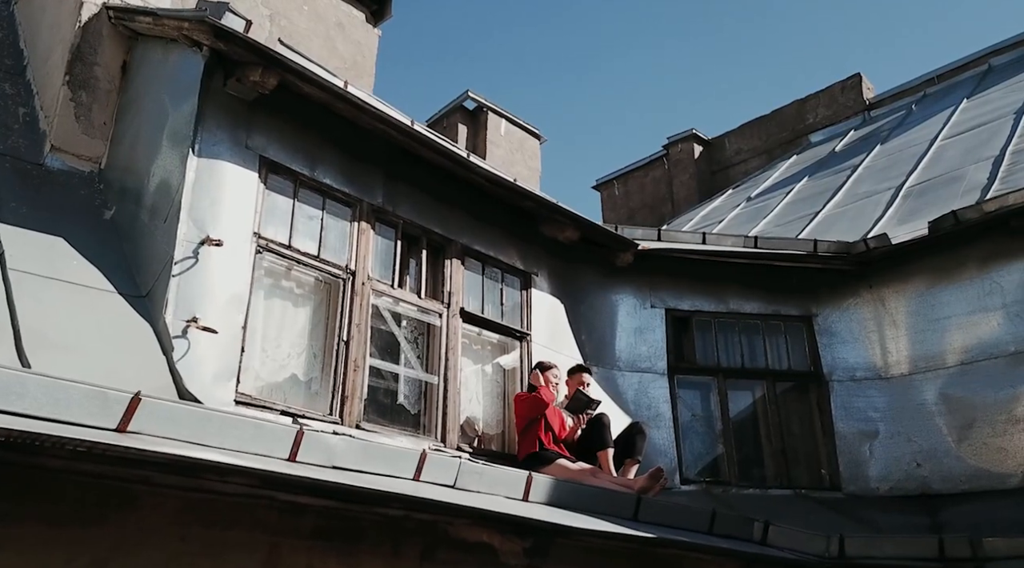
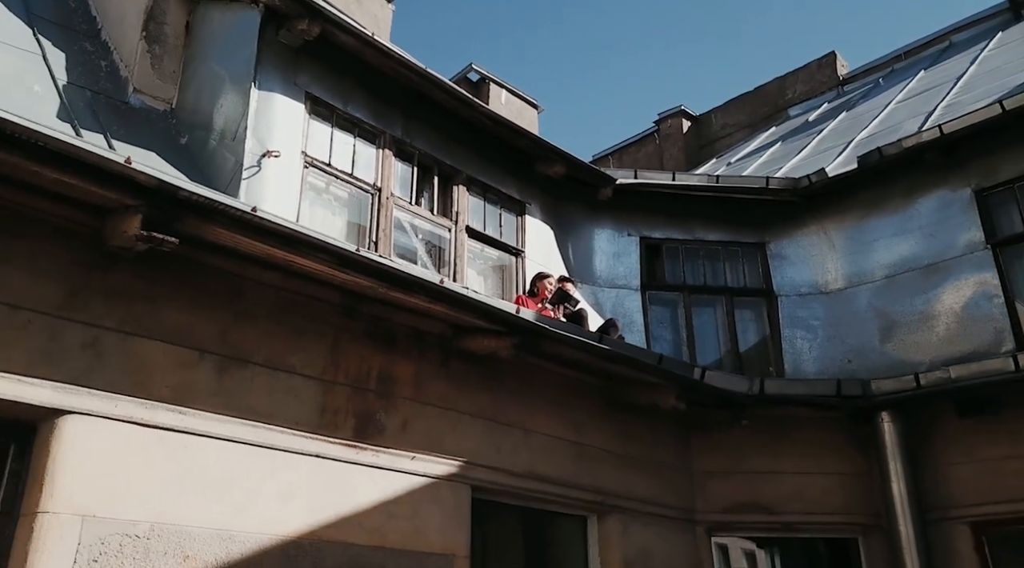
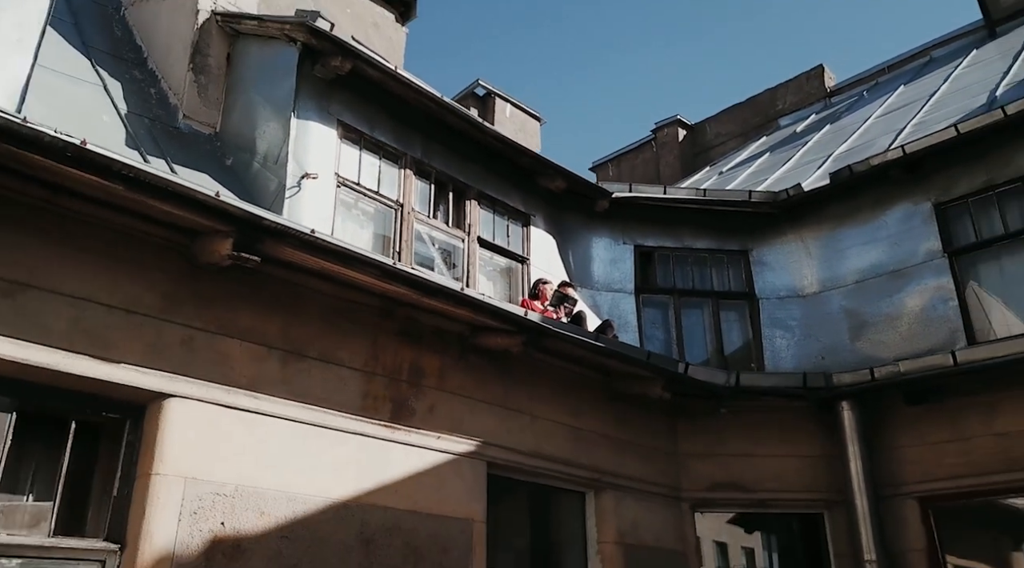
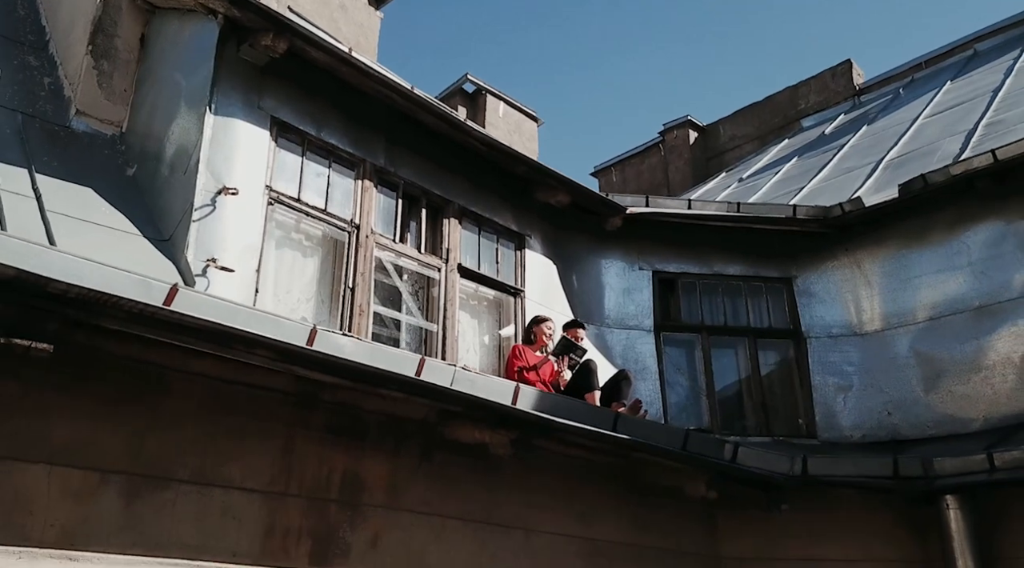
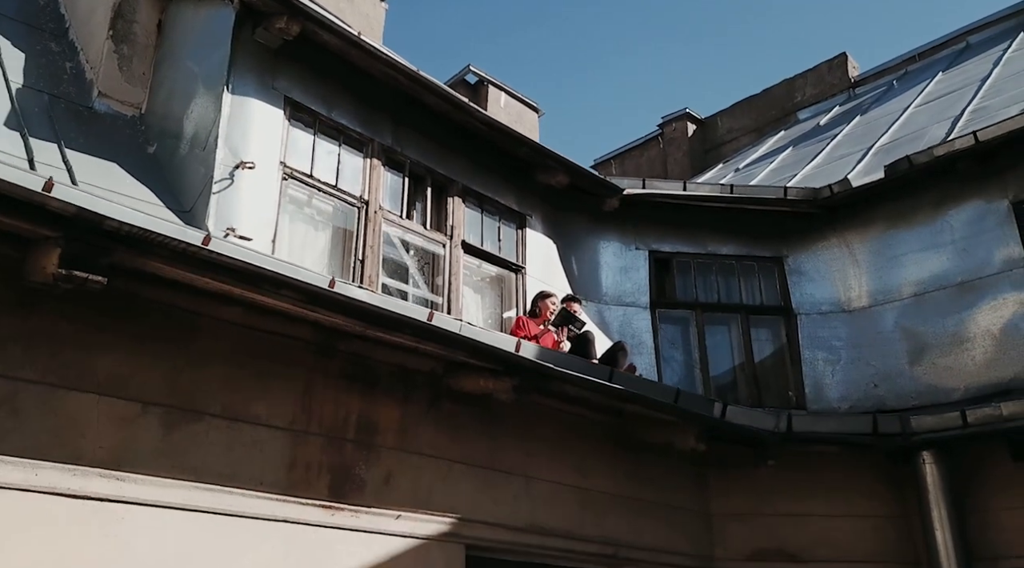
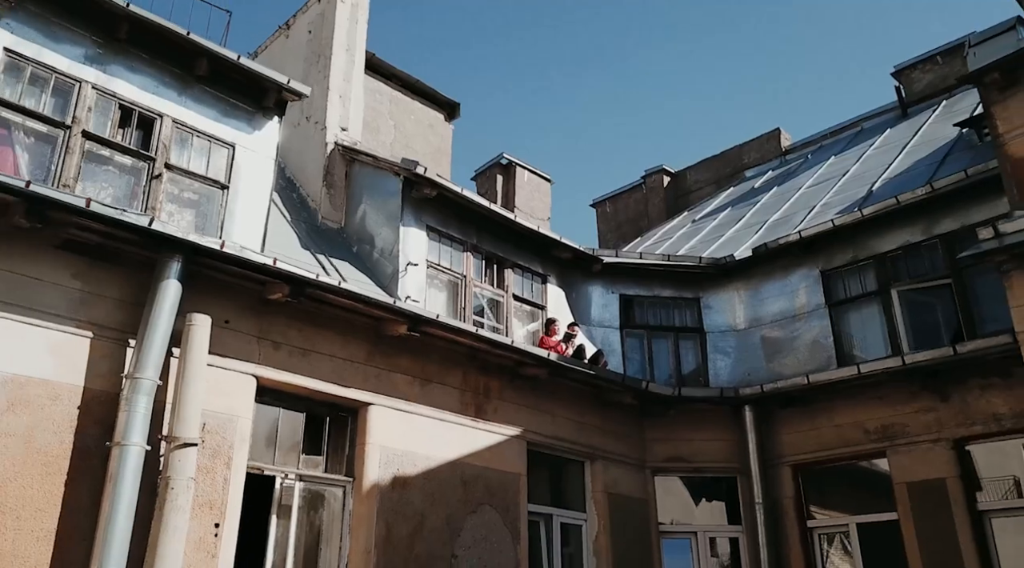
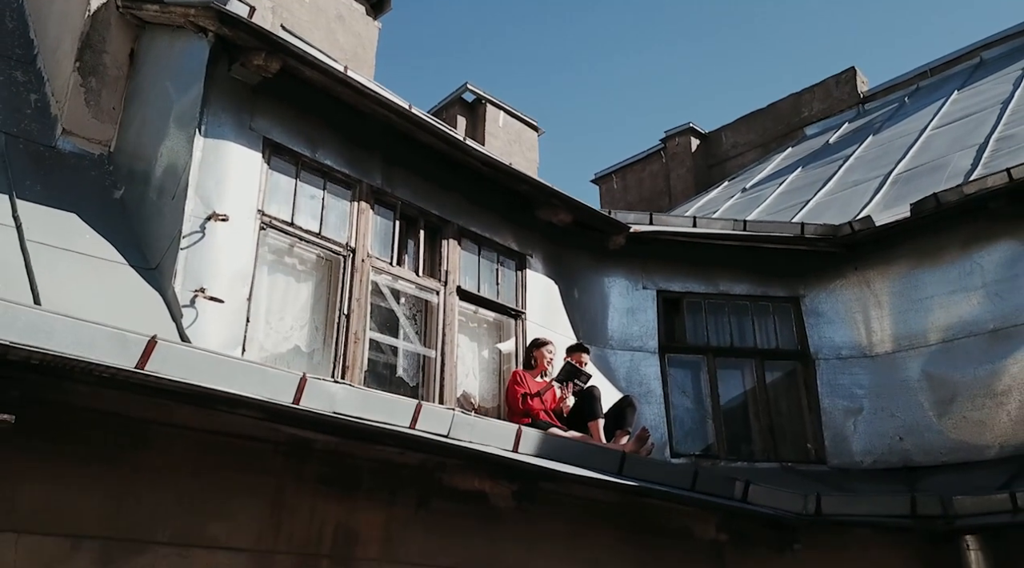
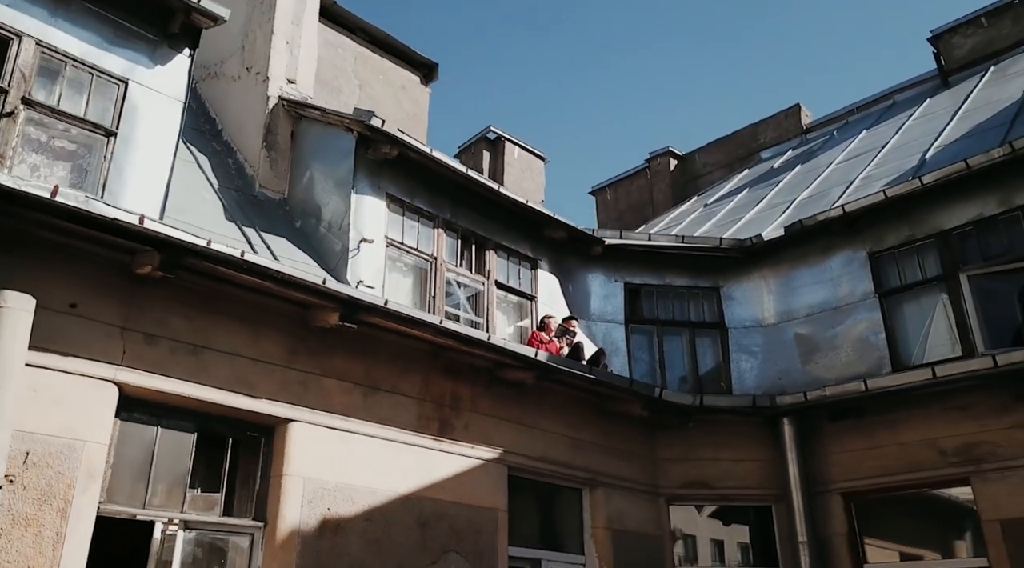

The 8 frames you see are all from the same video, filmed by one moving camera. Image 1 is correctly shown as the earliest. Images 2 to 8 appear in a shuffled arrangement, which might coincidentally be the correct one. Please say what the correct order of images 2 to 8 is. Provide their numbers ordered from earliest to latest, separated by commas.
7, 4, 5, 2, 3, 8, 6
